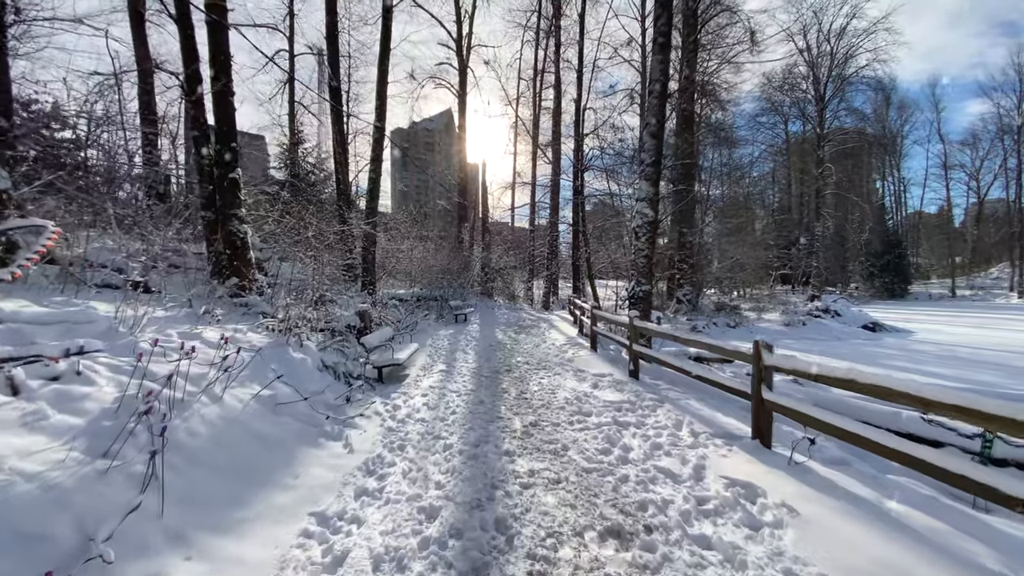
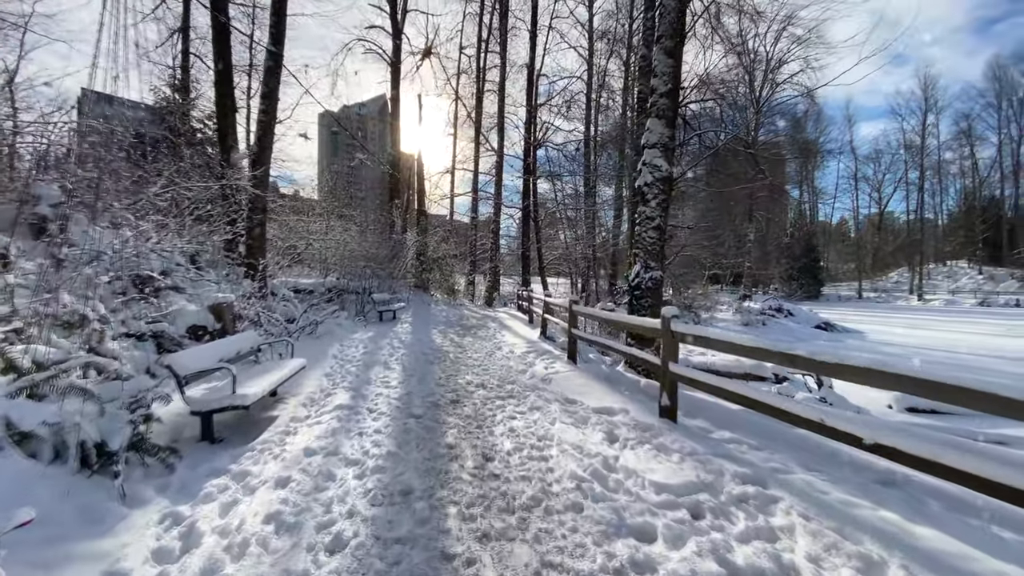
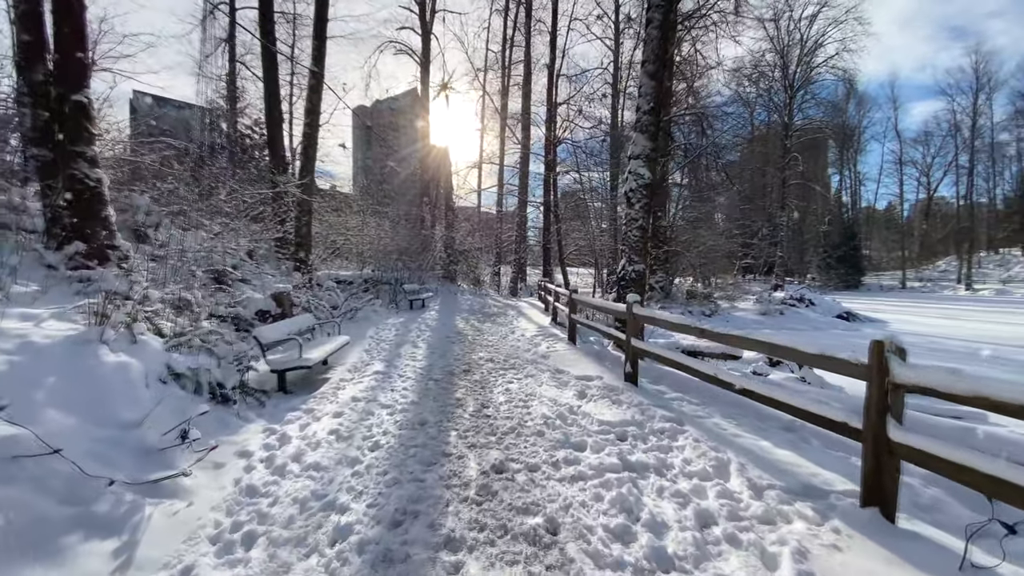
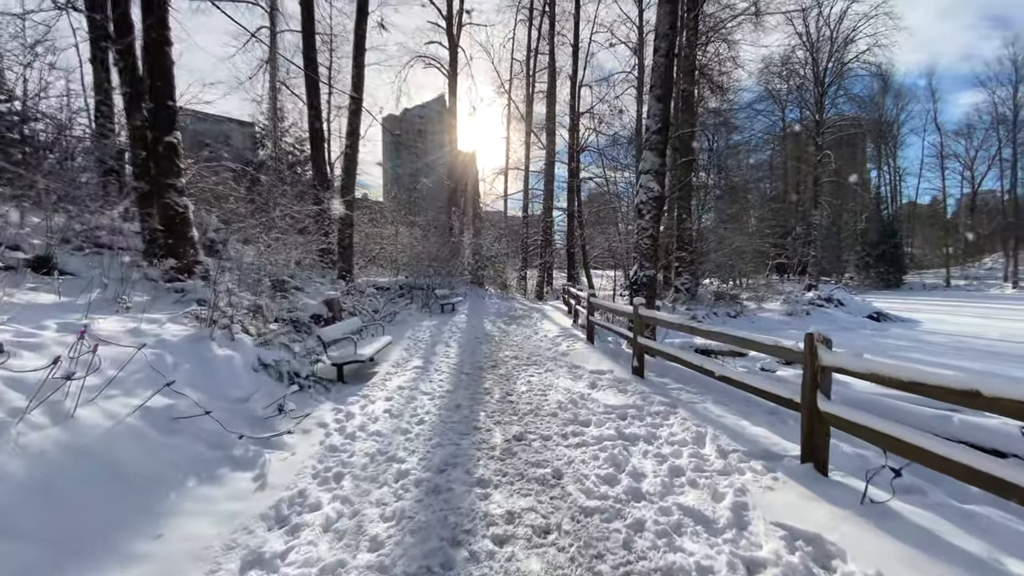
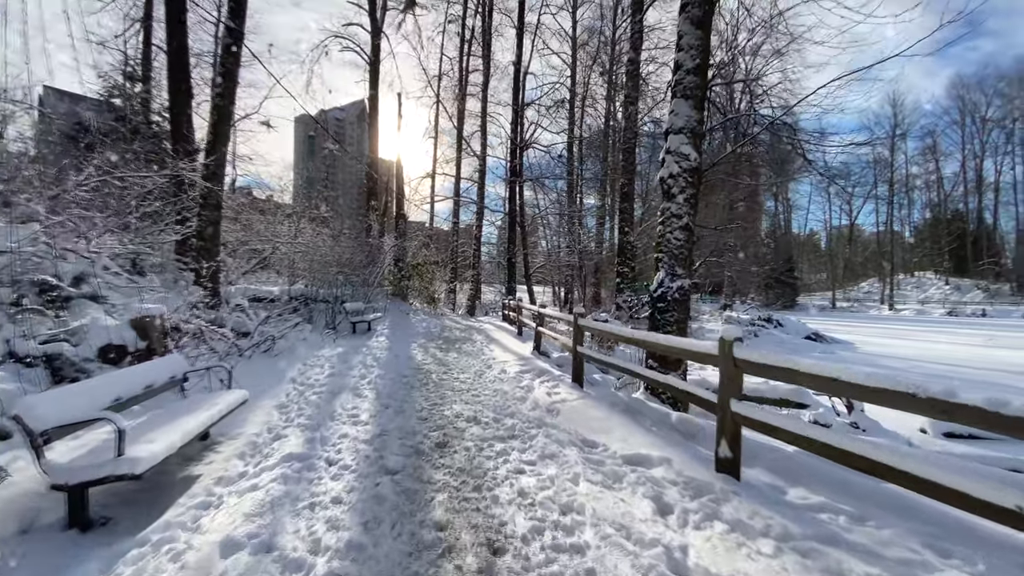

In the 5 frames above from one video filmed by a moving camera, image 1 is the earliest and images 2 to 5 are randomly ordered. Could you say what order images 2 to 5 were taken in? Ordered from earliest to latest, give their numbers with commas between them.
4, 3, 2, 5
